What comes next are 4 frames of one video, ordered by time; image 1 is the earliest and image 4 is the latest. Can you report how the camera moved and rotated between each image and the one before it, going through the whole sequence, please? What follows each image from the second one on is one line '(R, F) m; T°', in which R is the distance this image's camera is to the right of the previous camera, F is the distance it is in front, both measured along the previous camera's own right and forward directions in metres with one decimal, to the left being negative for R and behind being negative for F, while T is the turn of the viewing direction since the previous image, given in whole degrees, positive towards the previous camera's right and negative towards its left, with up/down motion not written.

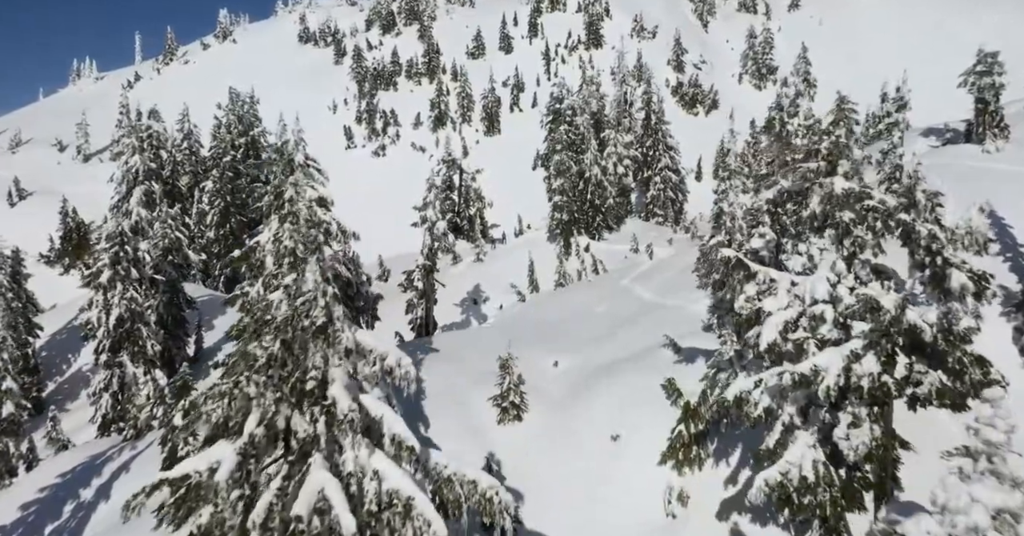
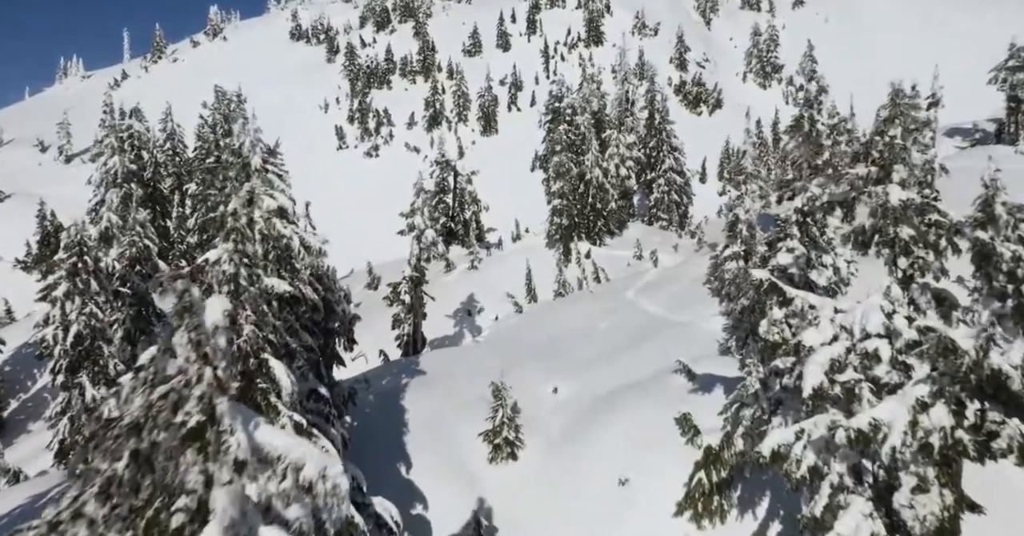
(+0.2, +3.1) m; 0°
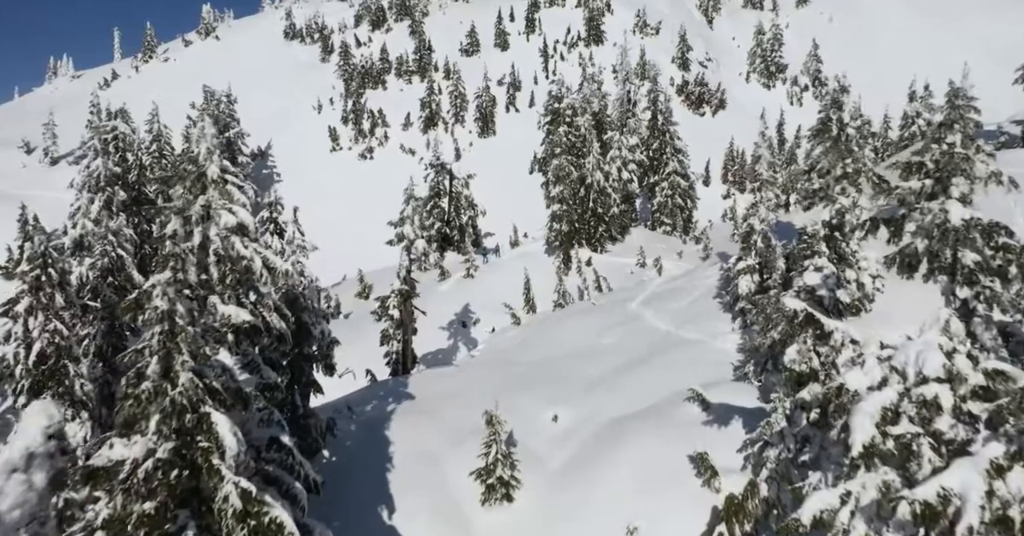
(+0.1, +2.3) m; 0°
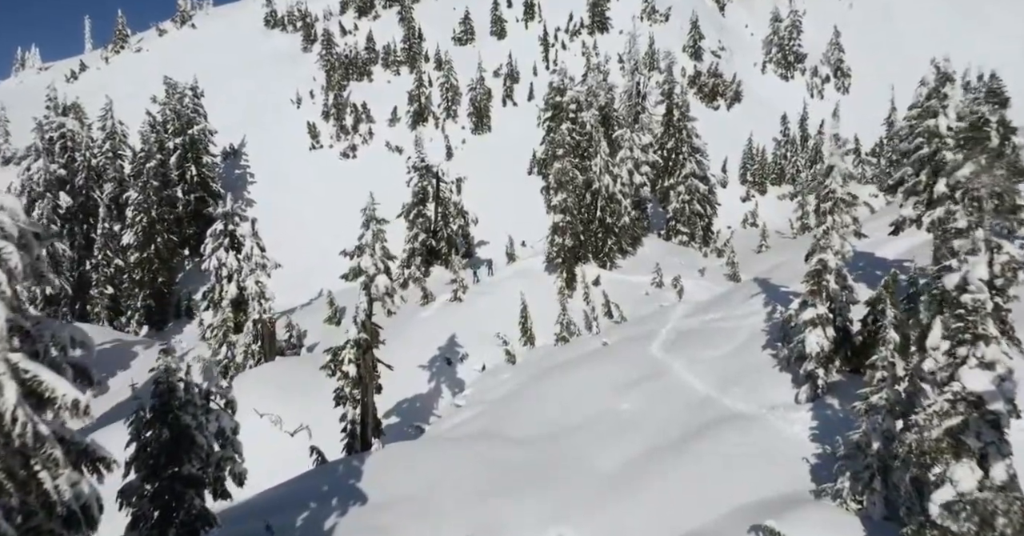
(+0.3, +7.4) m; 0°
